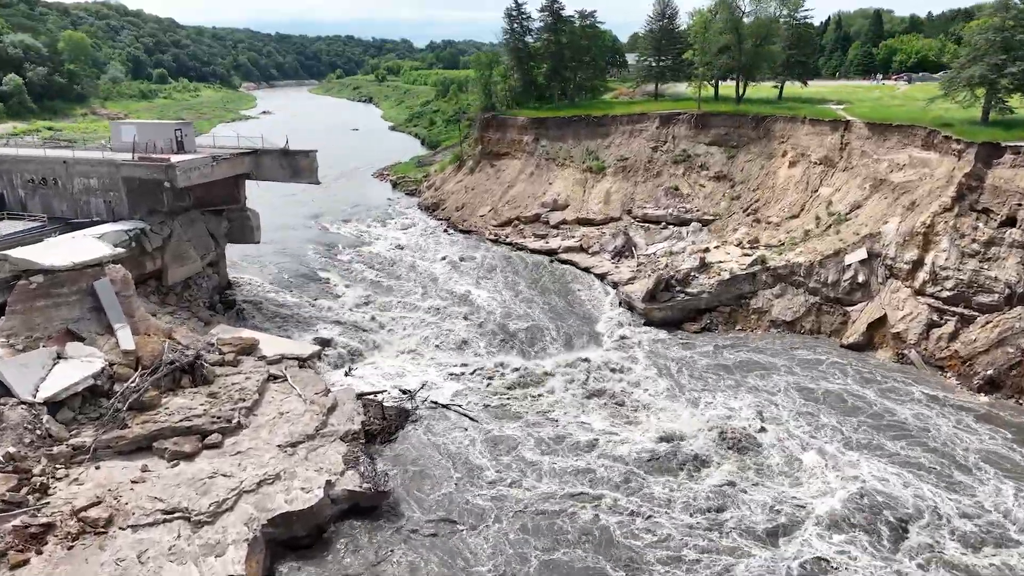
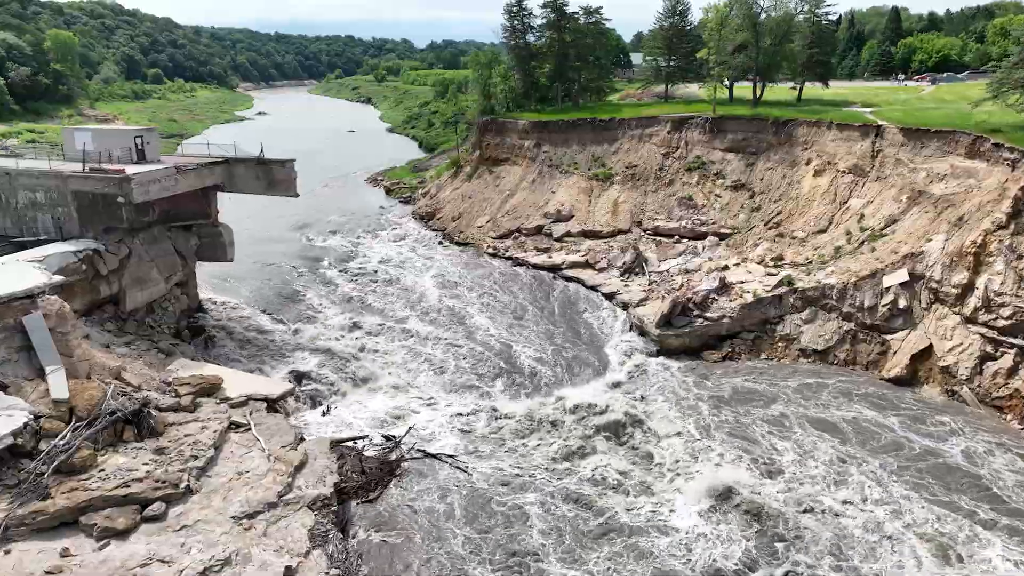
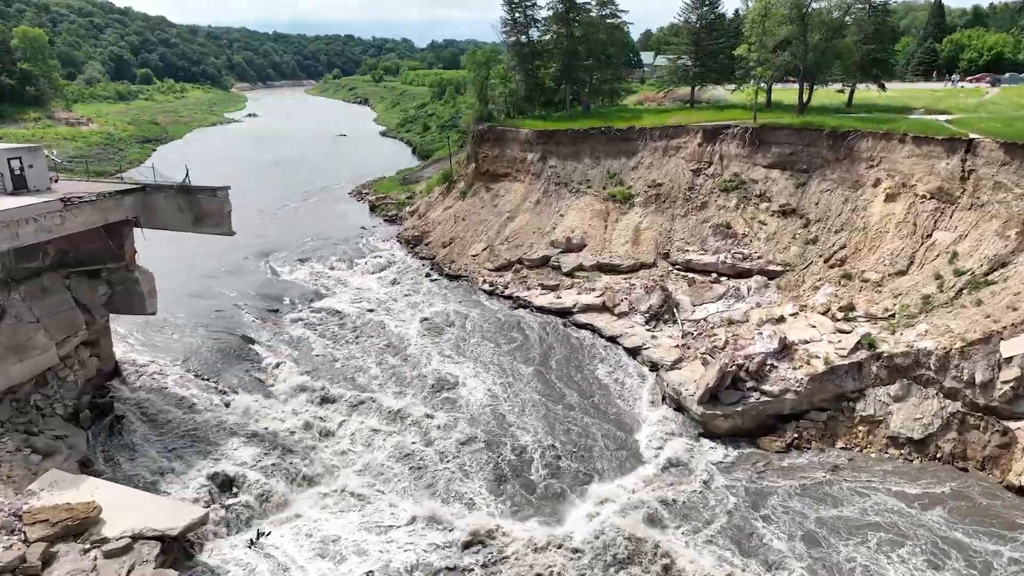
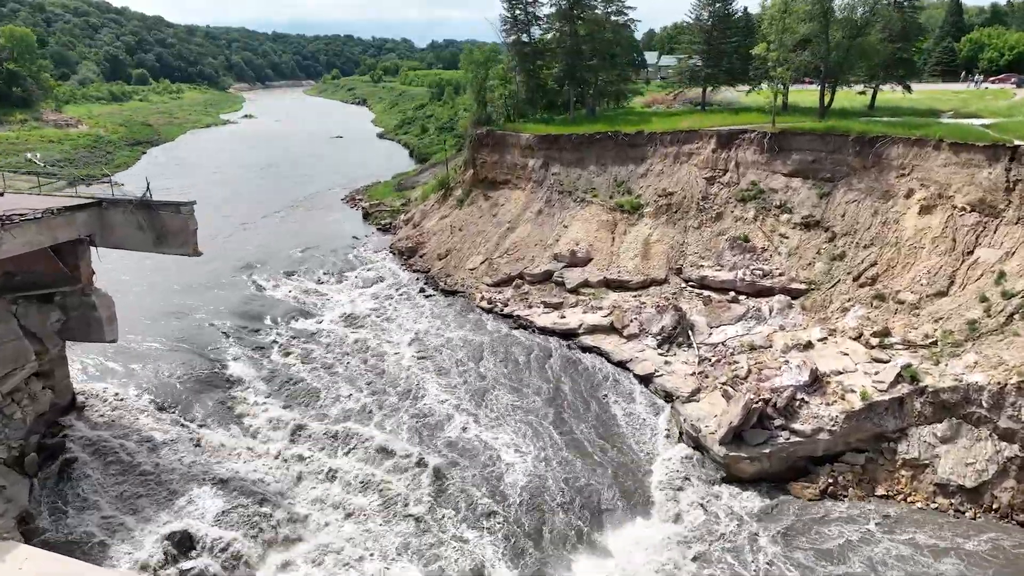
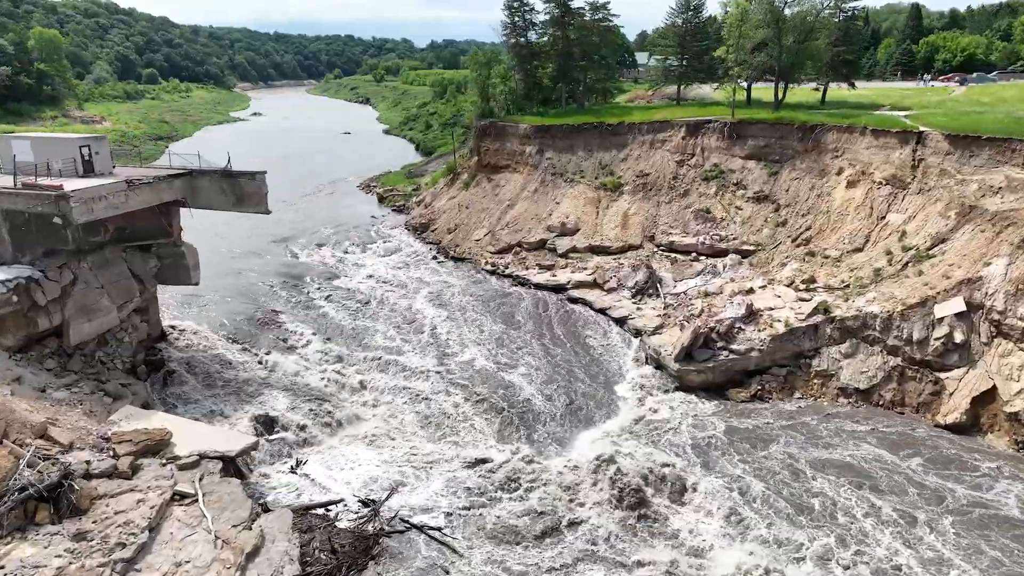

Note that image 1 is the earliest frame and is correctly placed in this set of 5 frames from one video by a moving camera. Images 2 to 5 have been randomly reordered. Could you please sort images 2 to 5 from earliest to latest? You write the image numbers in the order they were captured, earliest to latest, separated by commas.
2, 5, 3, 4
